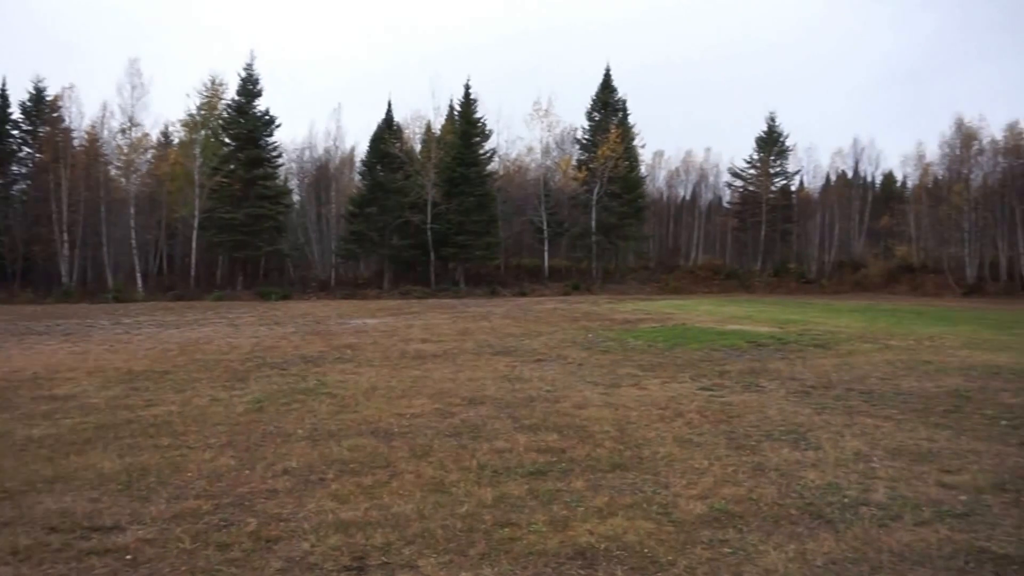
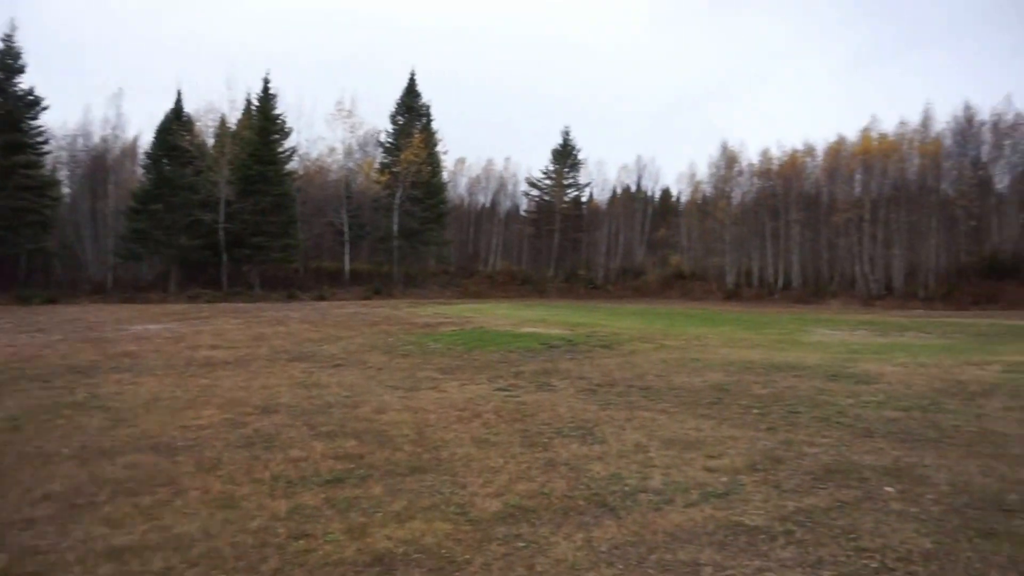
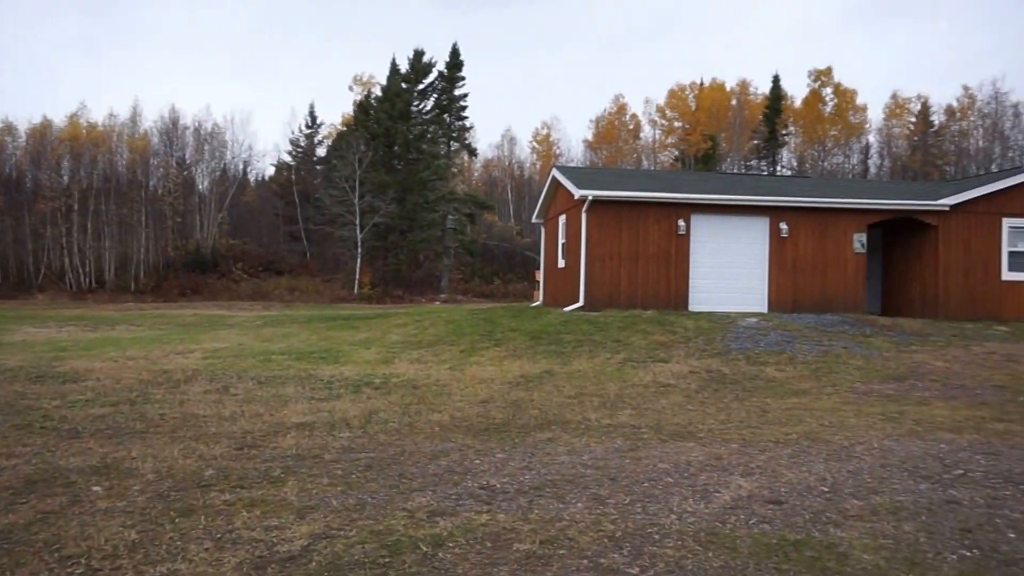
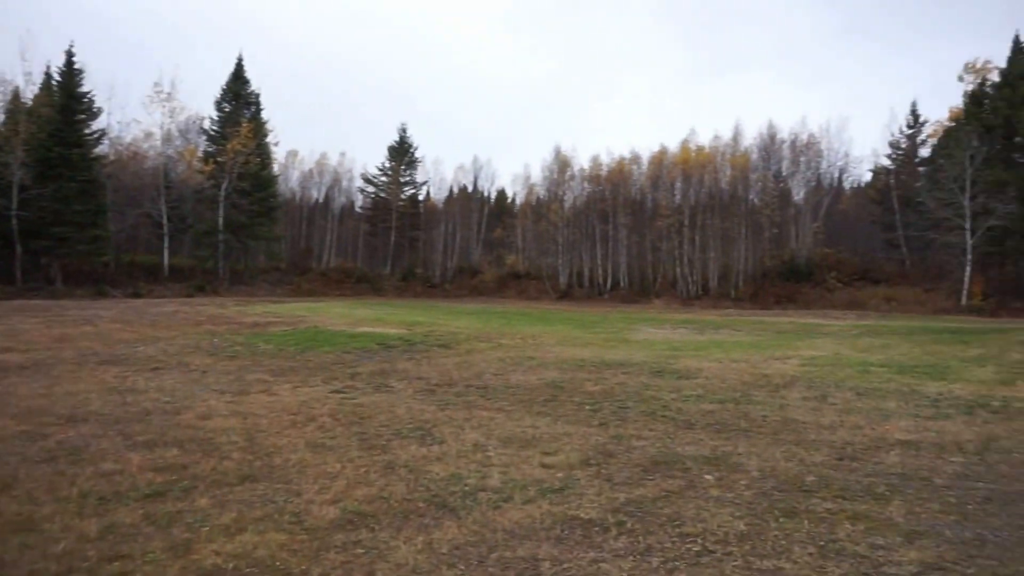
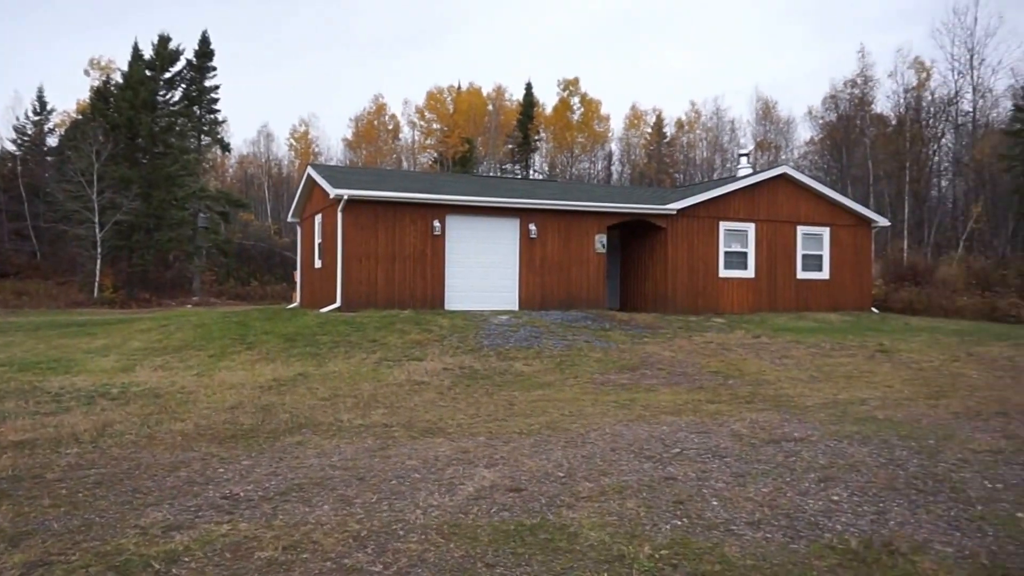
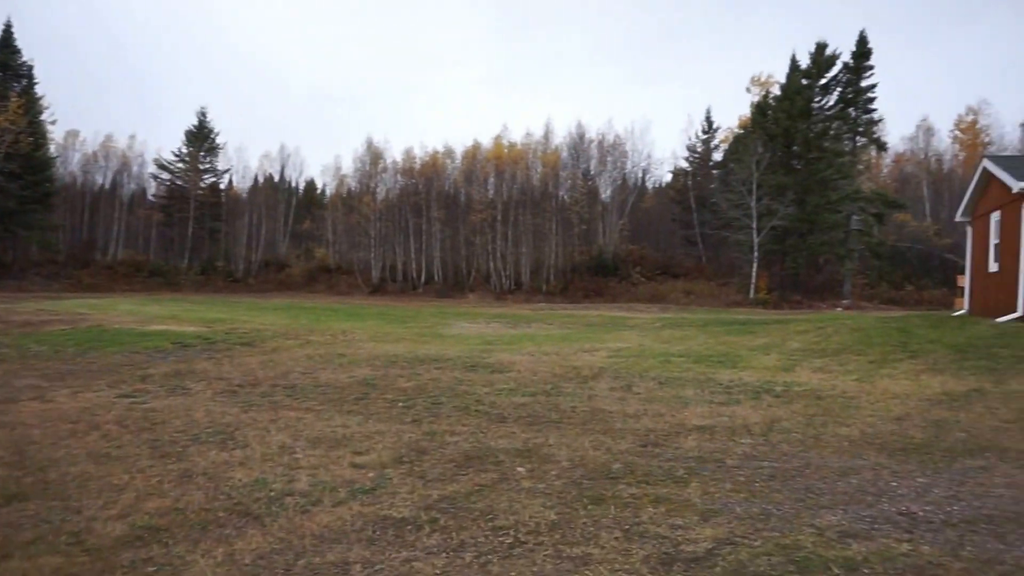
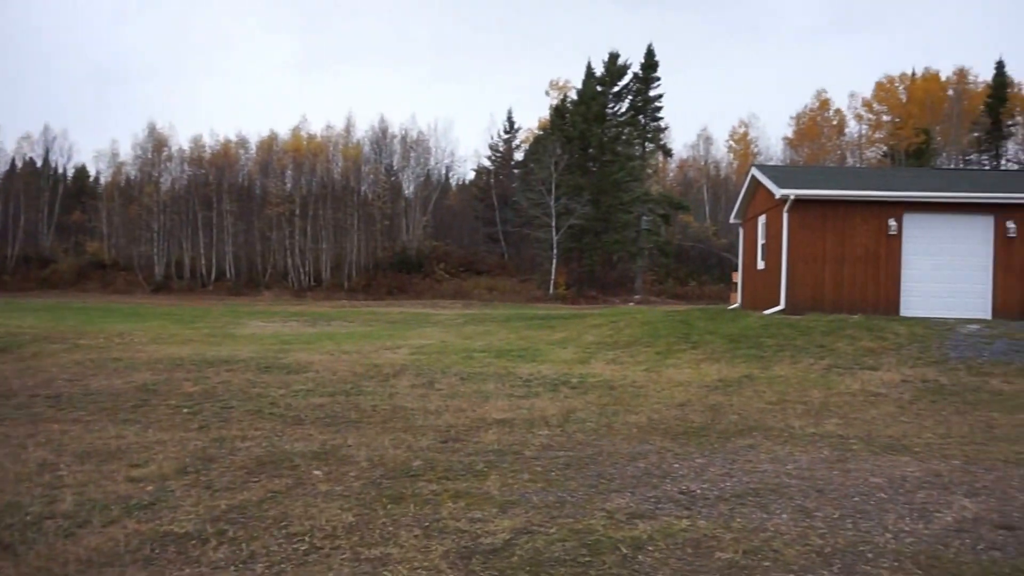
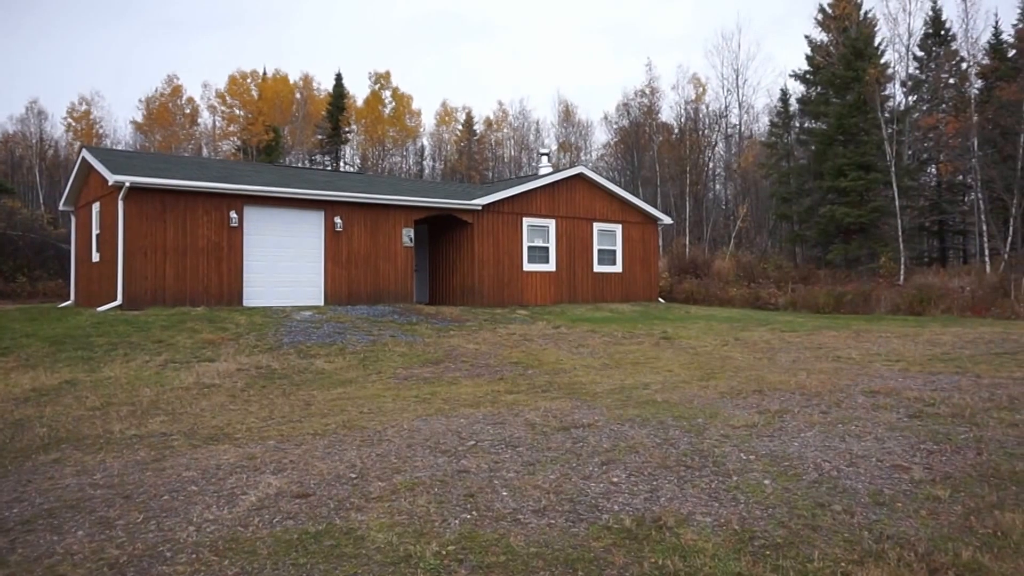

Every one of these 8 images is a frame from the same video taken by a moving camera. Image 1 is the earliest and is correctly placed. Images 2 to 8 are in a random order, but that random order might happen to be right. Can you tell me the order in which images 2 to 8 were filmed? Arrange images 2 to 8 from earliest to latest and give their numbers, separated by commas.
2, 4, 6, 7, 3, 5, 8
